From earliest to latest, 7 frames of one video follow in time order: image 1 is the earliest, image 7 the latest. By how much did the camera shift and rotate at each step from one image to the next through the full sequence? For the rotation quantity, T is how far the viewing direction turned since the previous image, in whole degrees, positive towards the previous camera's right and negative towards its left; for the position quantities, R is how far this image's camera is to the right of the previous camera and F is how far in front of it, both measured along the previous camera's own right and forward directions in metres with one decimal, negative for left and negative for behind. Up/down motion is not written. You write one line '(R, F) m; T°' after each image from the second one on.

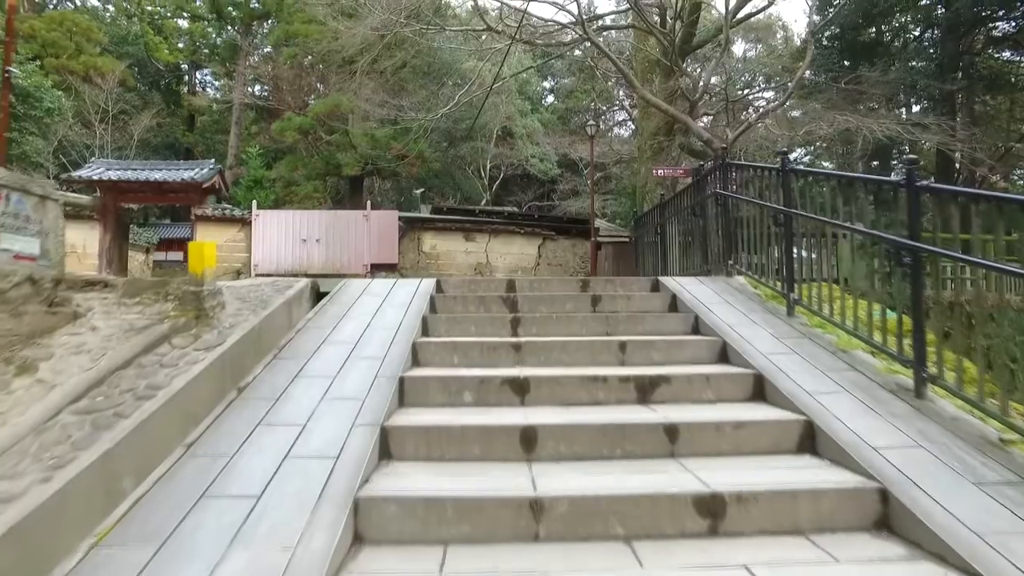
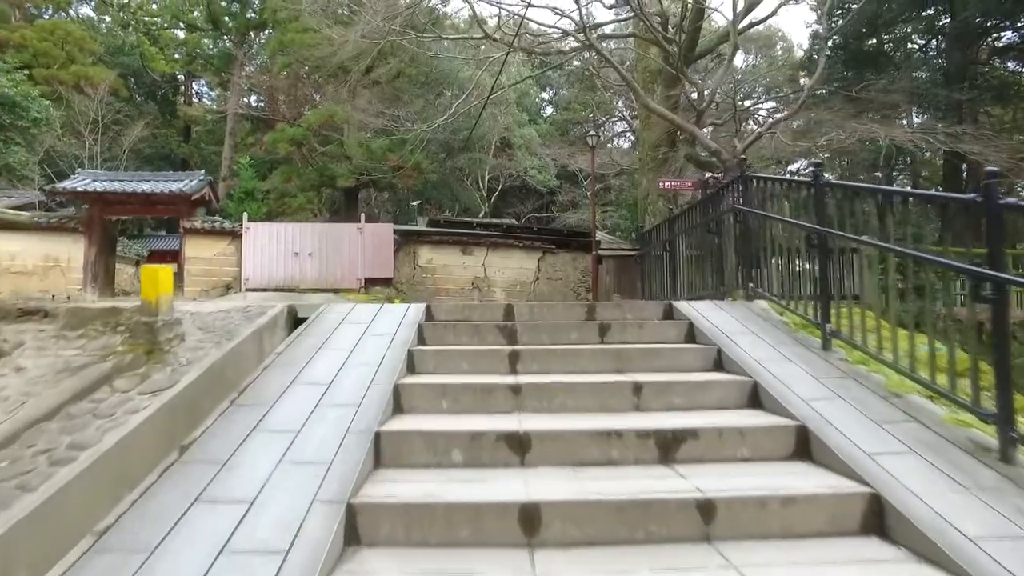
(0.0, +0.4) m; 0°
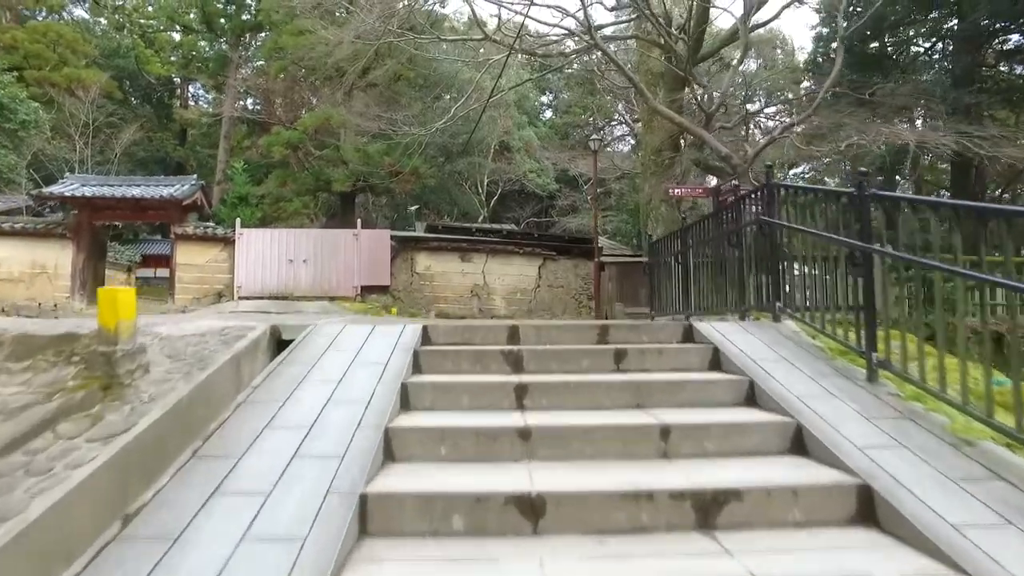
(0.0, +0.4) m; 0°
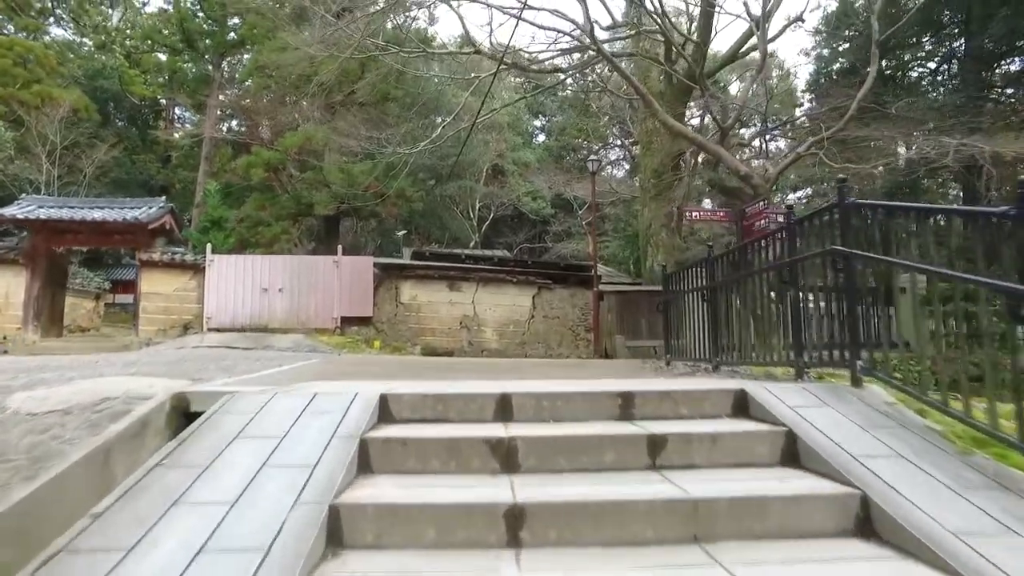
(0.0, +1.0) m; +1°
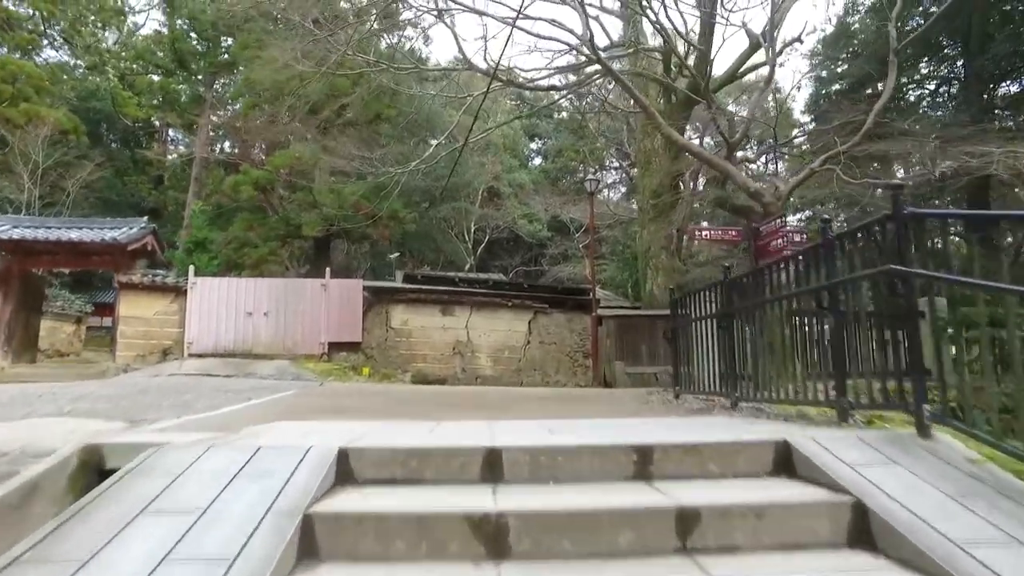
(0.0, +0.5) m; 0°
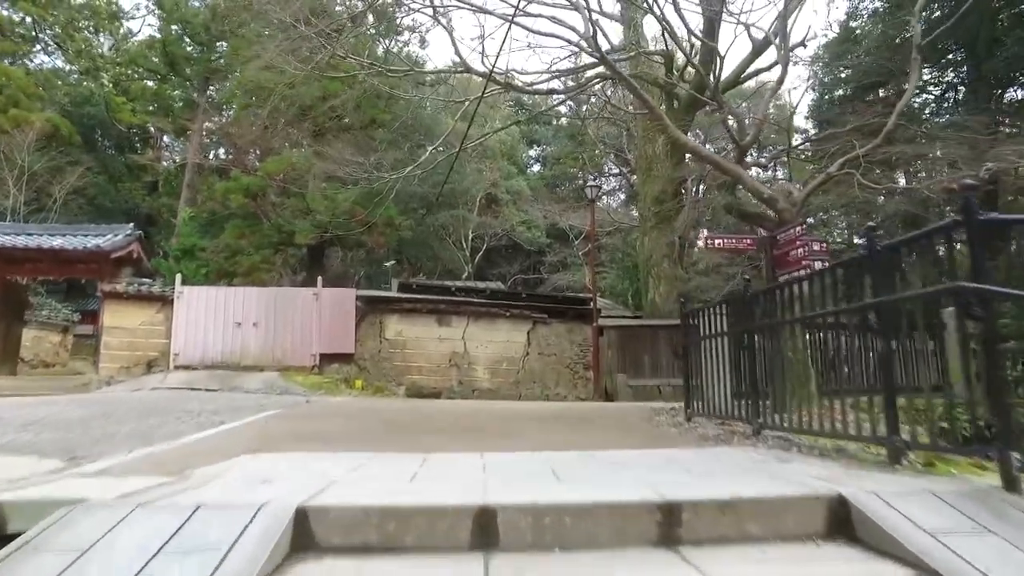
(0.0, +0.4) m; 0°
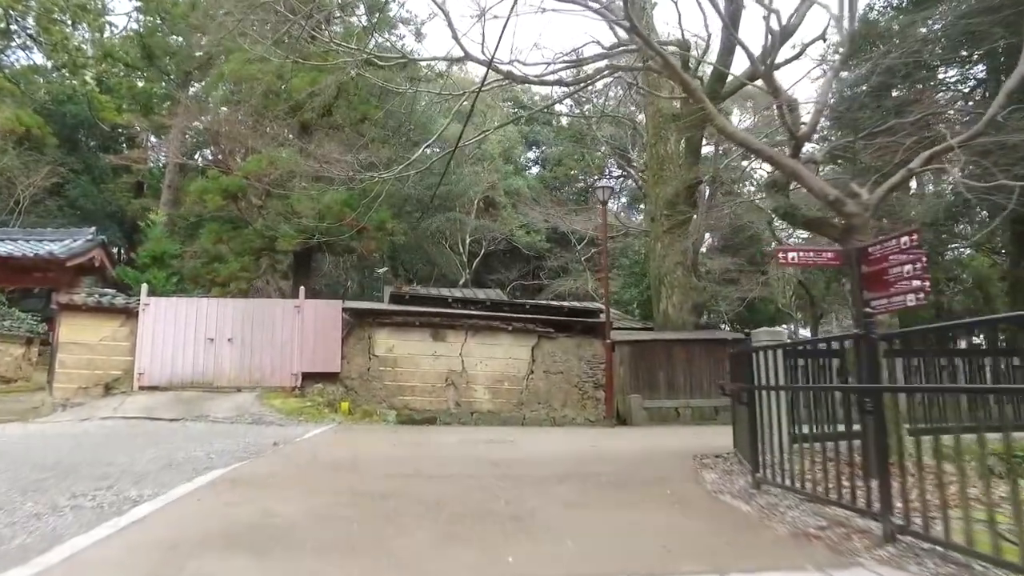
(-0.1, +1.2) m; 0°
